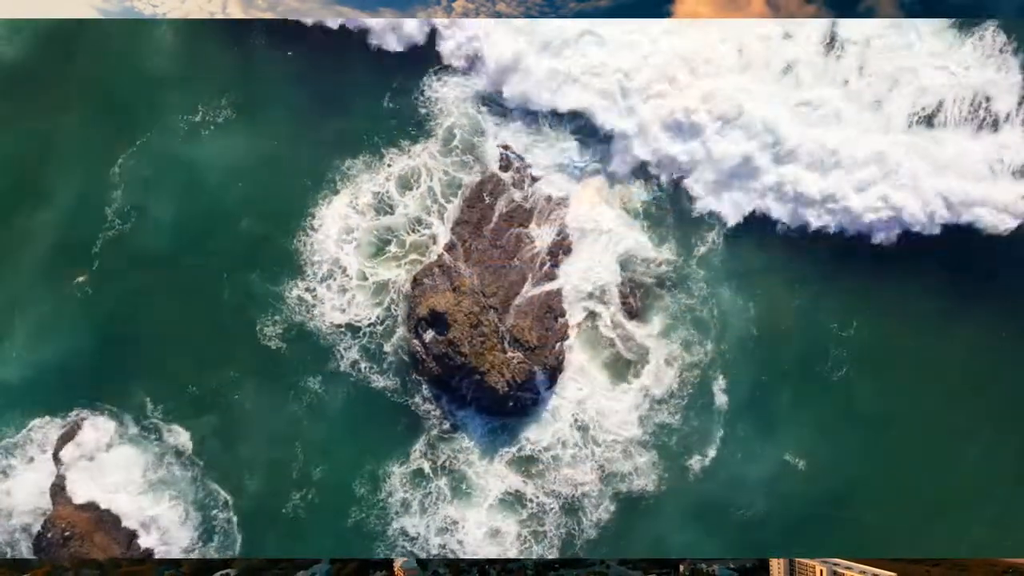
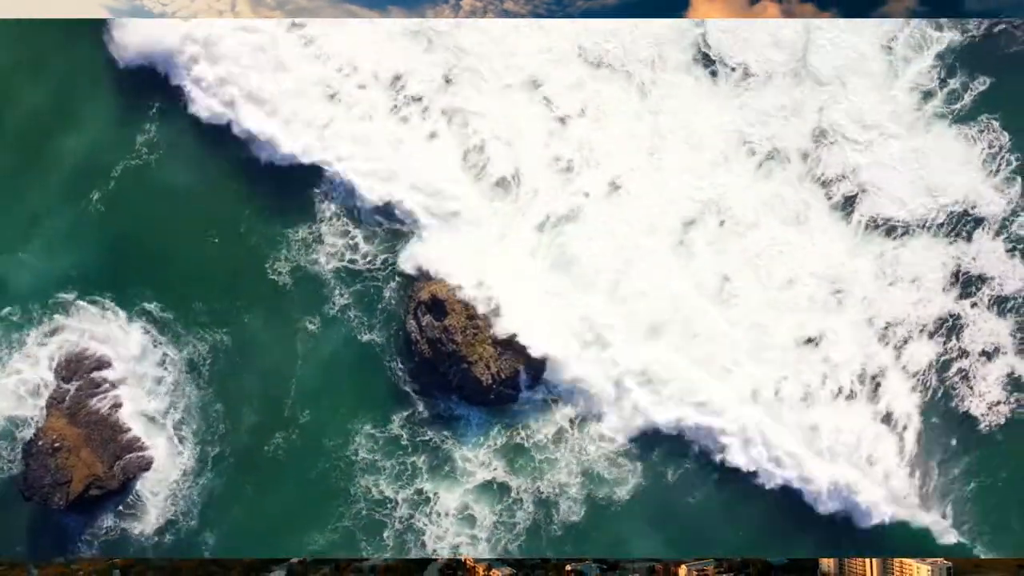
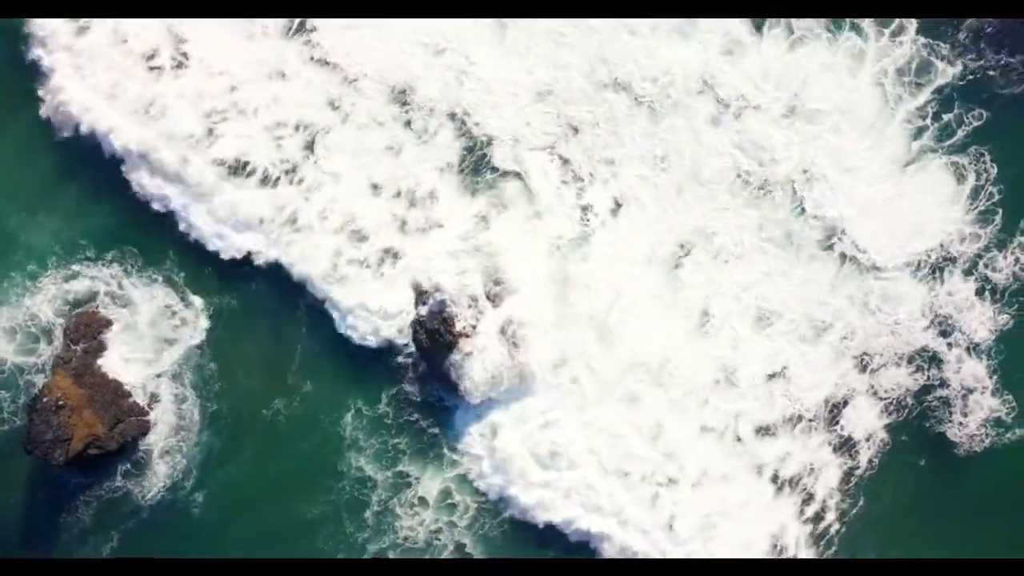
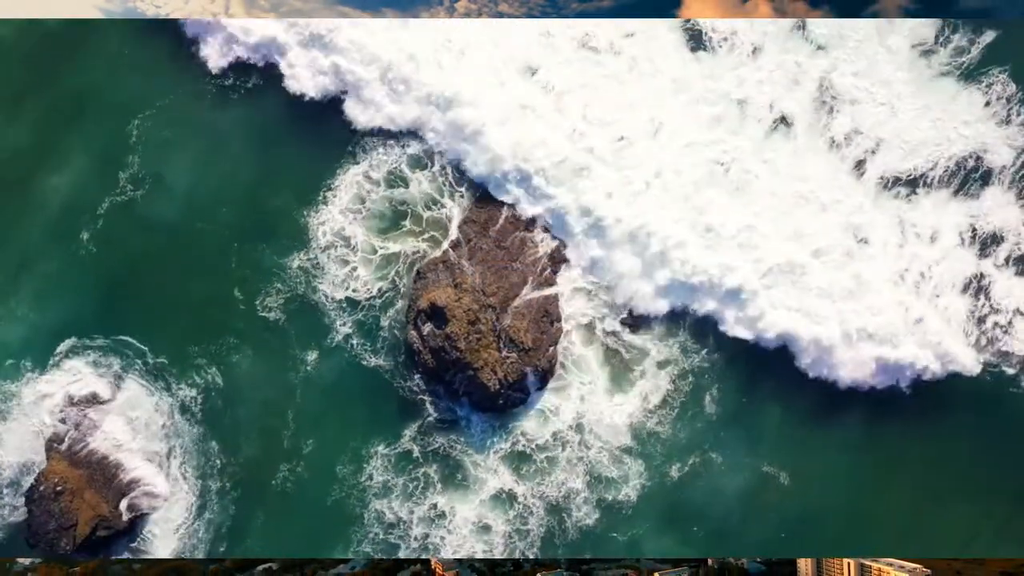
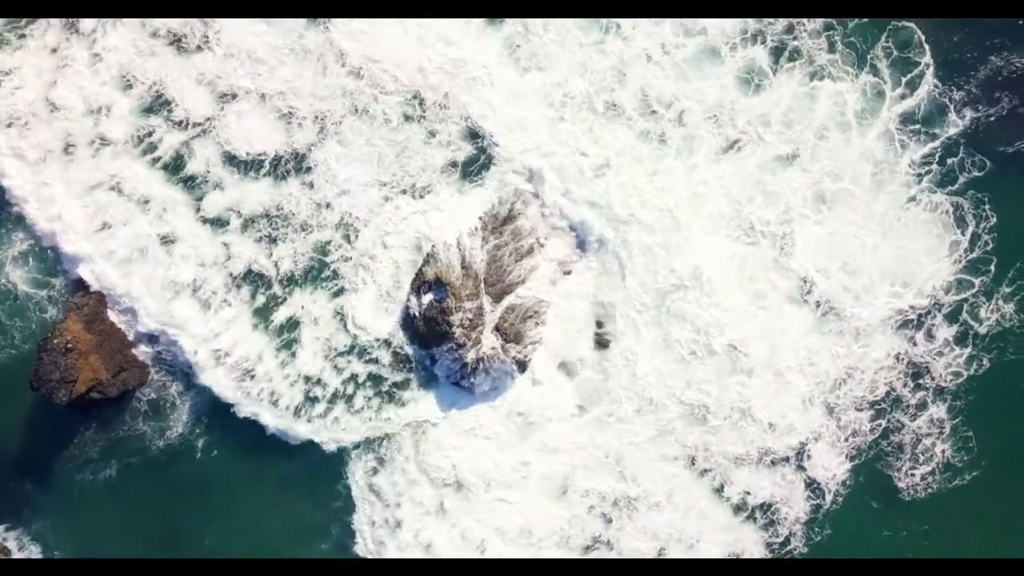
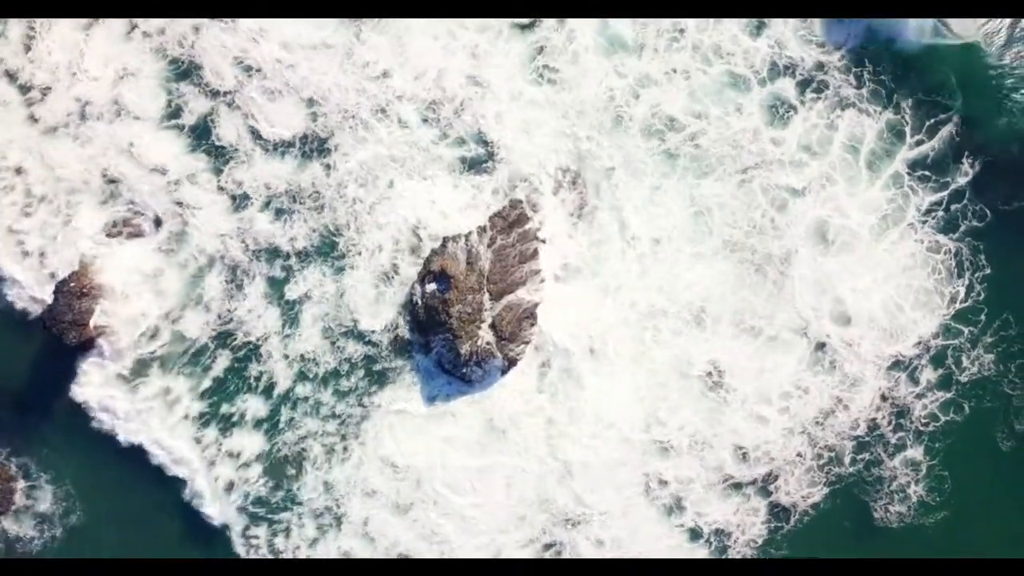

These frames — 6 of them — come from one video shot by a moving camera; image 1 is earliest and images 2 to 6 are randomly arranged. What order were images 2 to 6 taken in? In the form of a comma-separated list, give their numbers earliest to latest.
4, 2, 3, 5, 6
